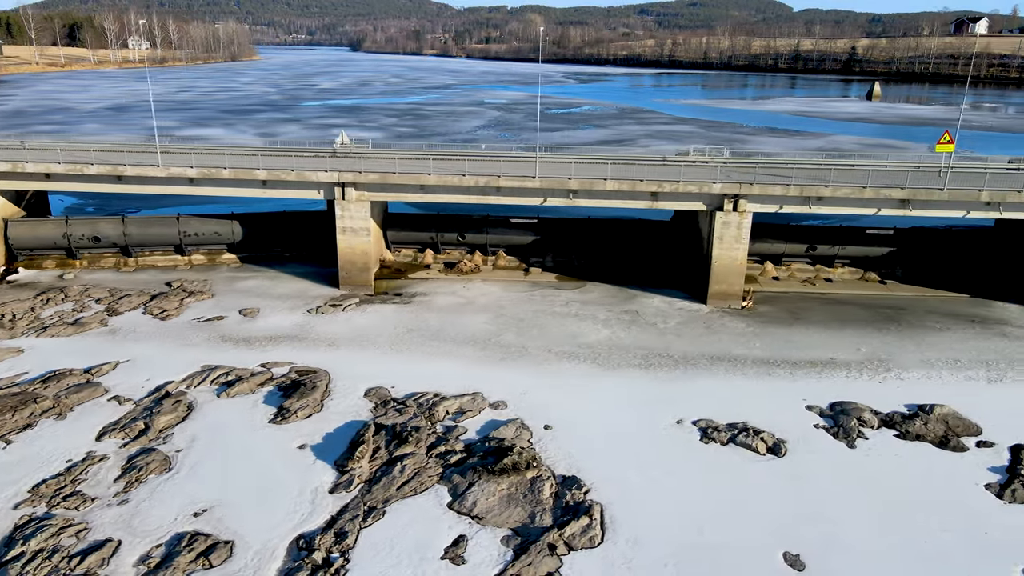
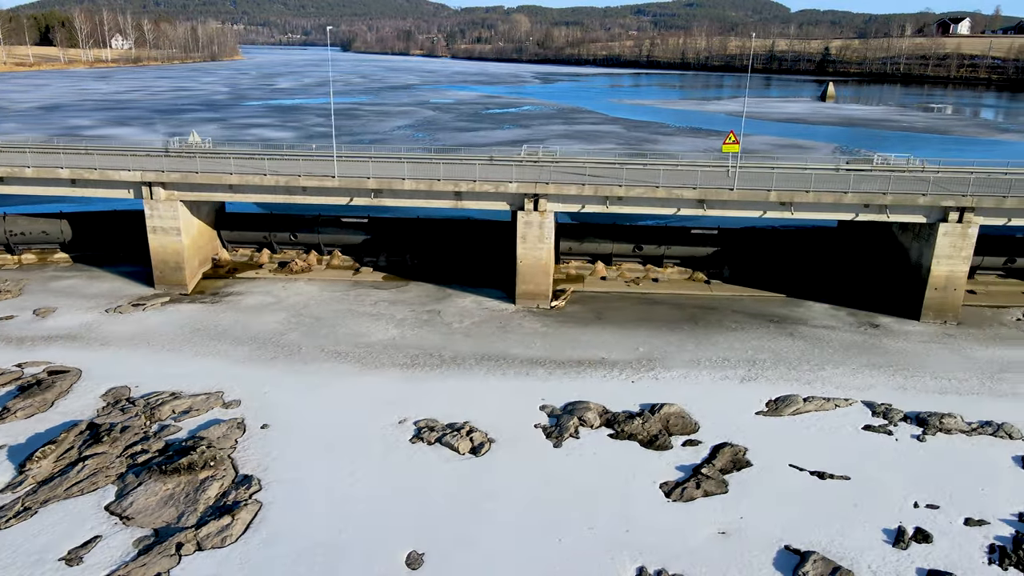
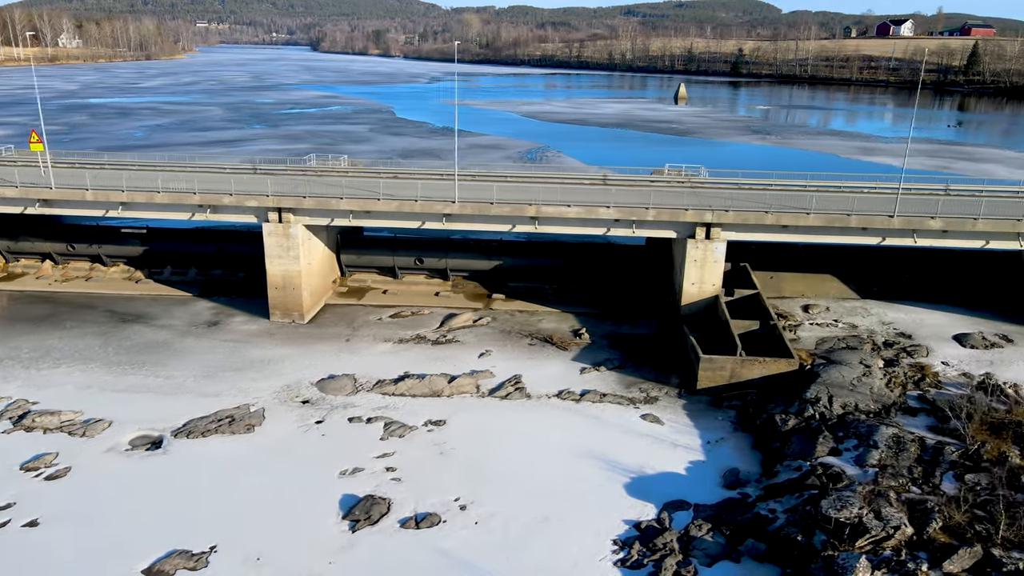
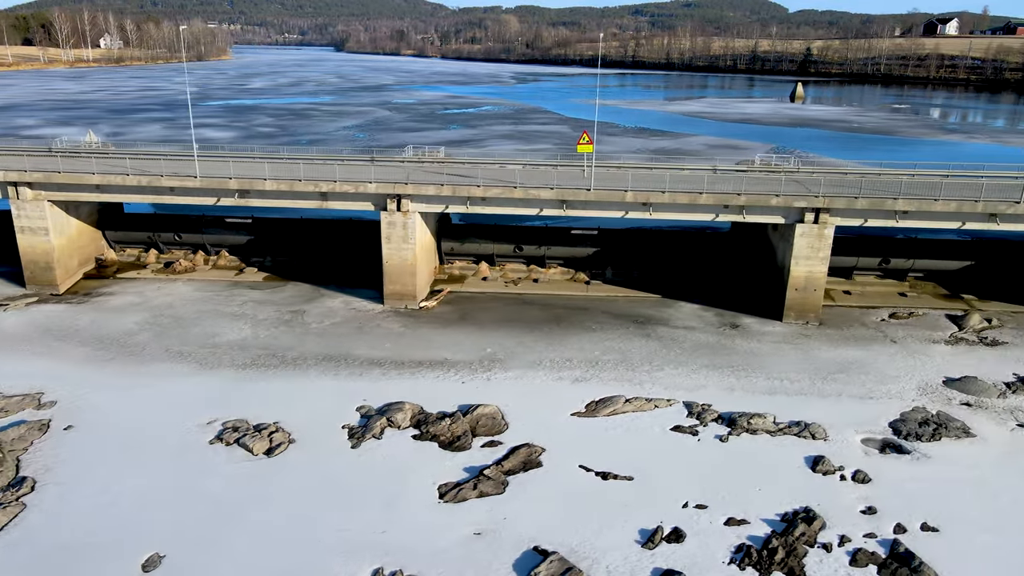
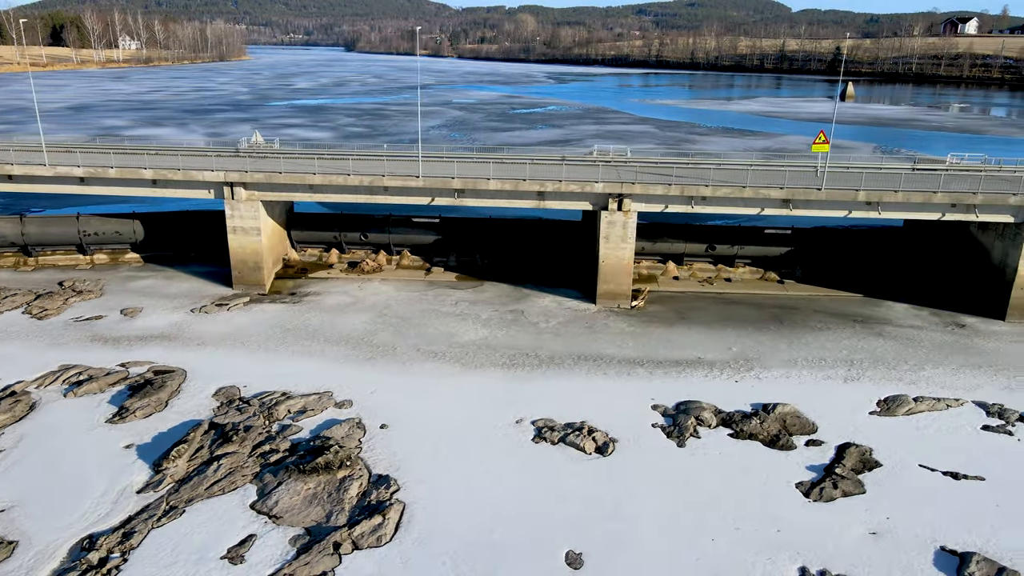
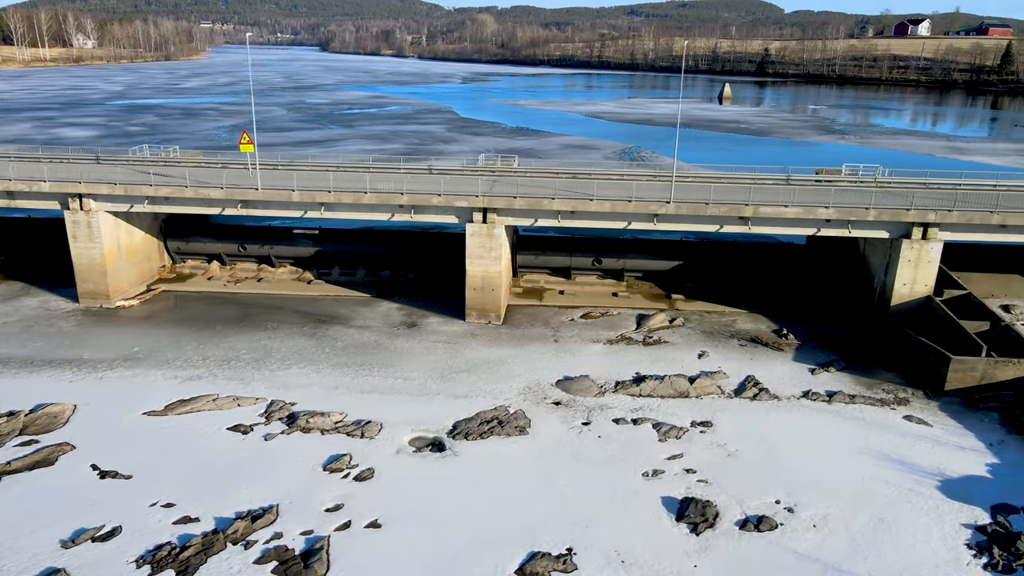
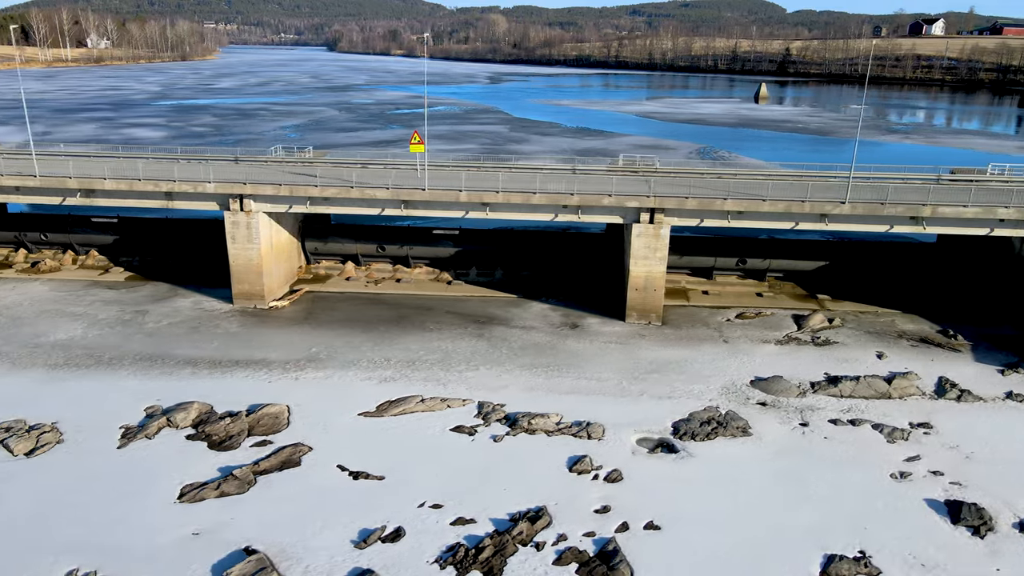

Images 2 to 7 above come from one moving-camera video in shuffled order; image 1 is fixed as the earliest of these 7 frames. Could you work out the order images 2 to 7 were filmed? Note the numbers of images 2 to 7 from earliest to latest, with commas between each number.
5, 2, 4, 7, 6, 3
